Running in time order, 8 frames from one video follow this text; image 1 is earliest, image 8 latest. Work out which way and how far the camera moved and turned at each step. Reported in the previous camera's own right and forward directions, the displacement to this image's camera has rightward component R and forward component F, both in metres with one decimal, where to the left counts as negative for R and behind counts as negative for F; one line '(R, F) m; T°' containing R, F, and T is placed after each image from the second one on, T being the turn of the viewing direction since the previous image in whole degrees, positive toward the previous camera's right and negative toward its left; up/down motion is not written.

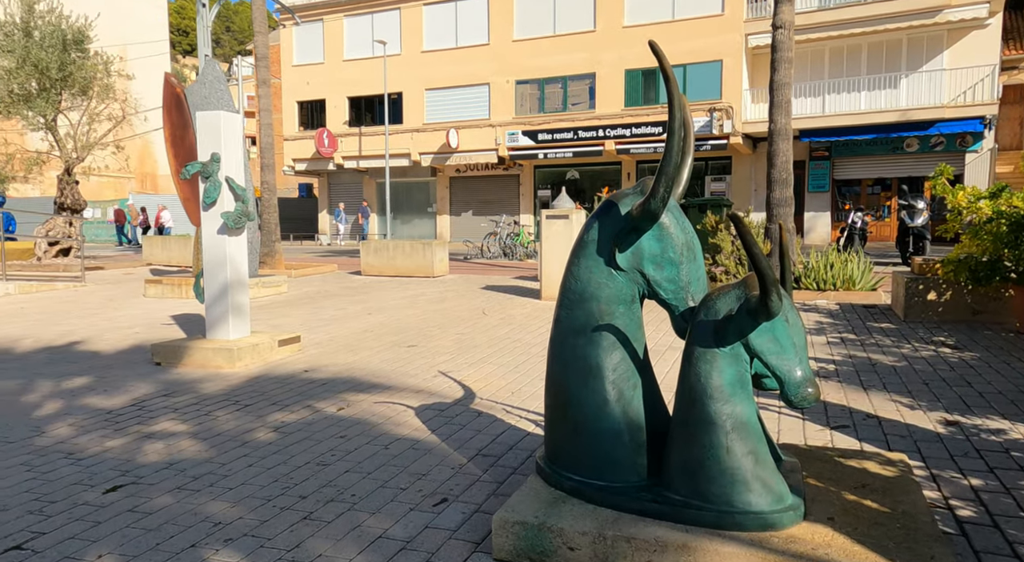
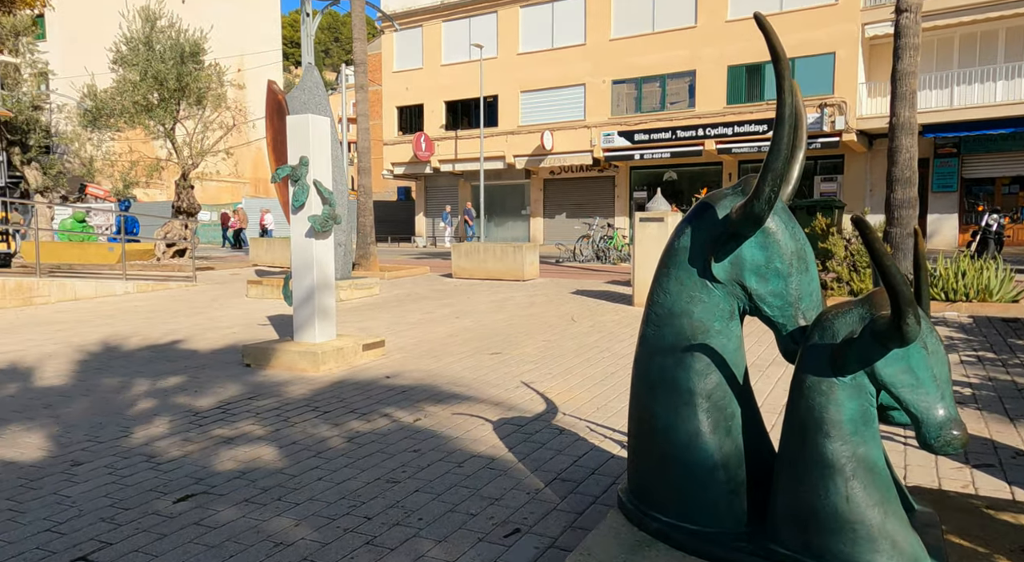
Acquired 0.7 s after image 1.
(+0.1, +0.3) m; -7°
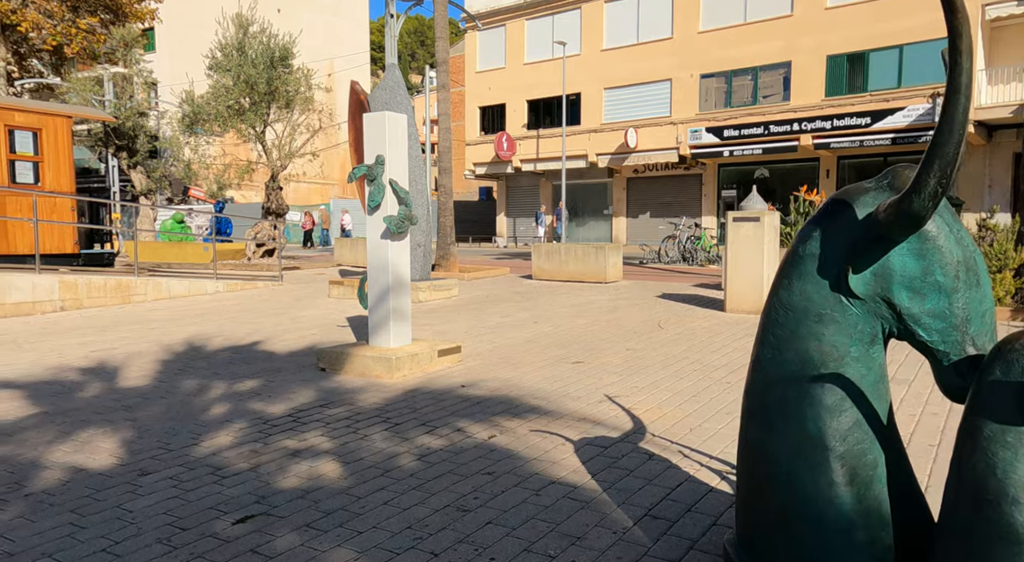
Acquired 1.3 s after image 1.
(0.0, +0.4) m; -6°
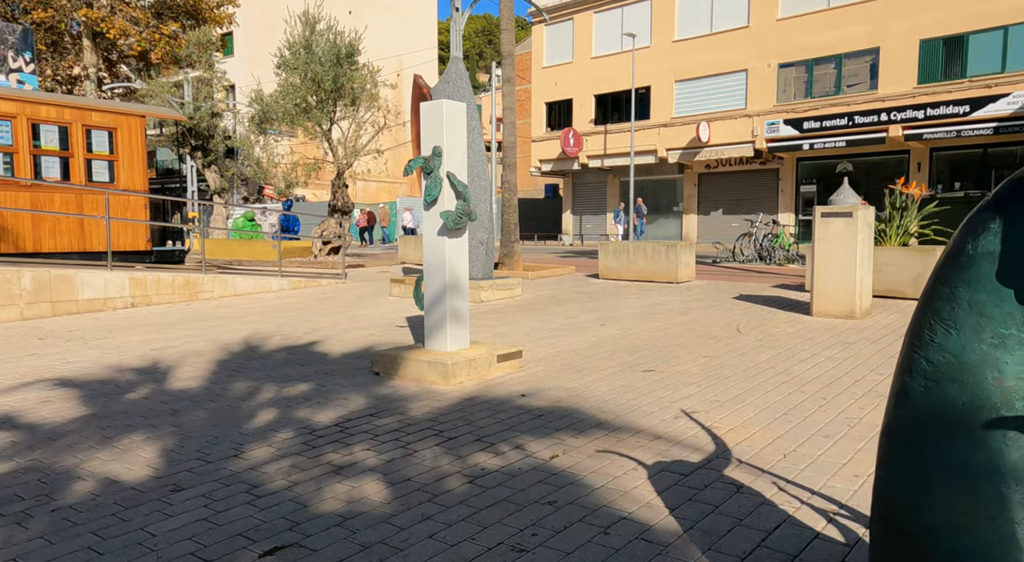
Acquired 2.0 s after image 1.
(0.0, +0.5) m; -5°
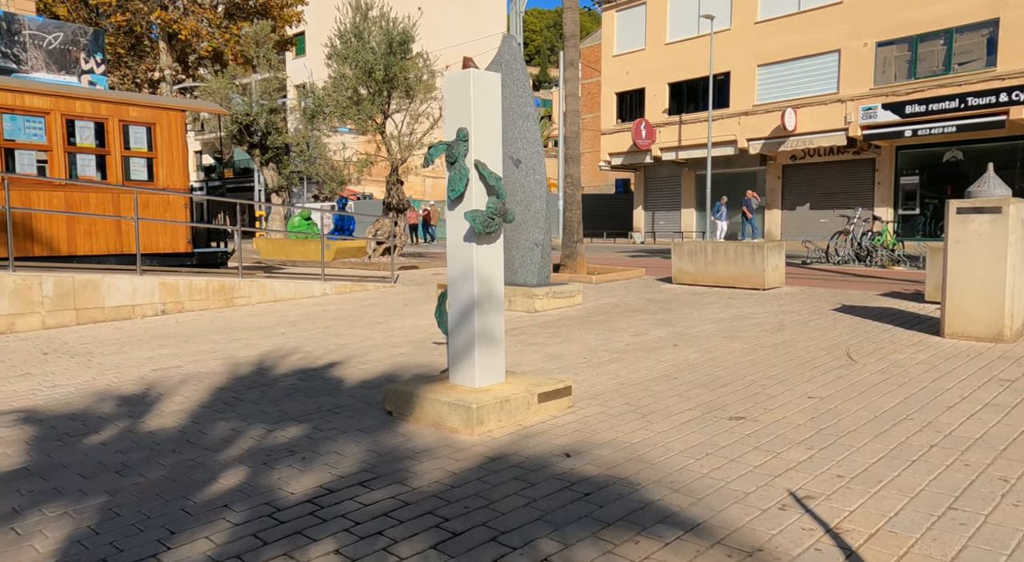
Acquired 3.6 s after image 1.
(+0.2, +1.5) m; -5°
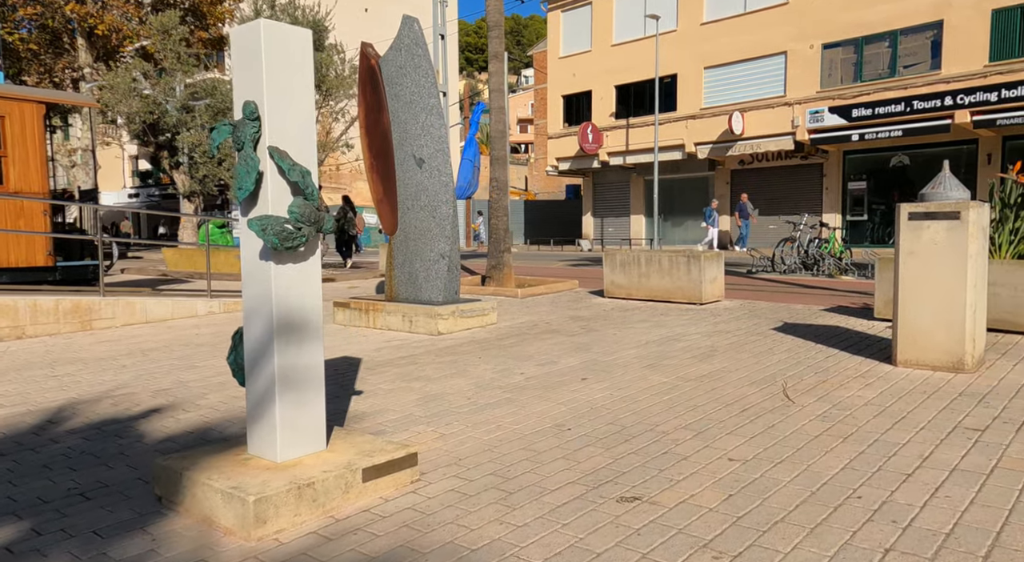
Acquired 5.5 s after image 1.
(+0.7, +1.4) m; +3°
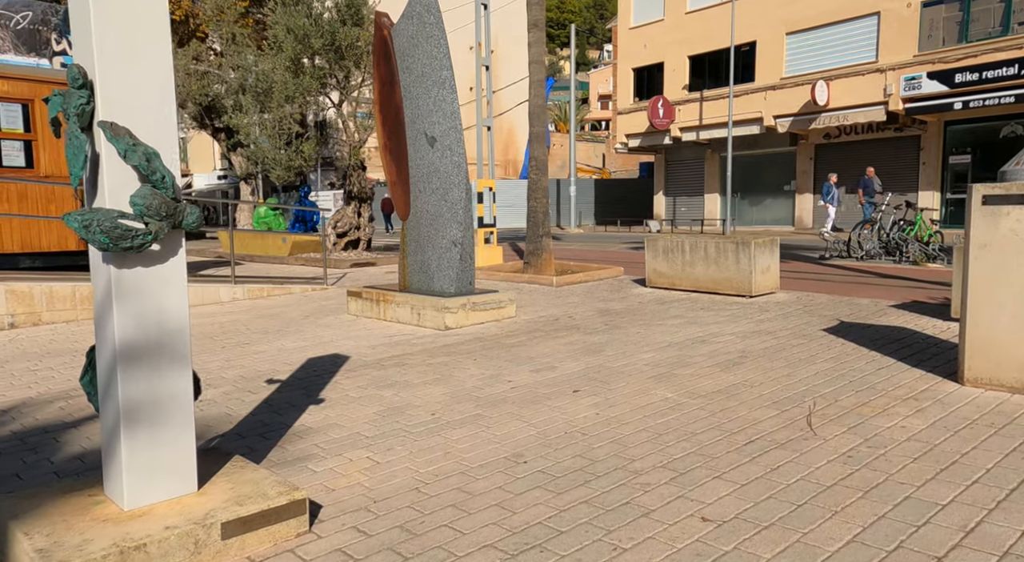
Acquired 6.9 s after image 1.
(+0.7, +0.9) m; -6°
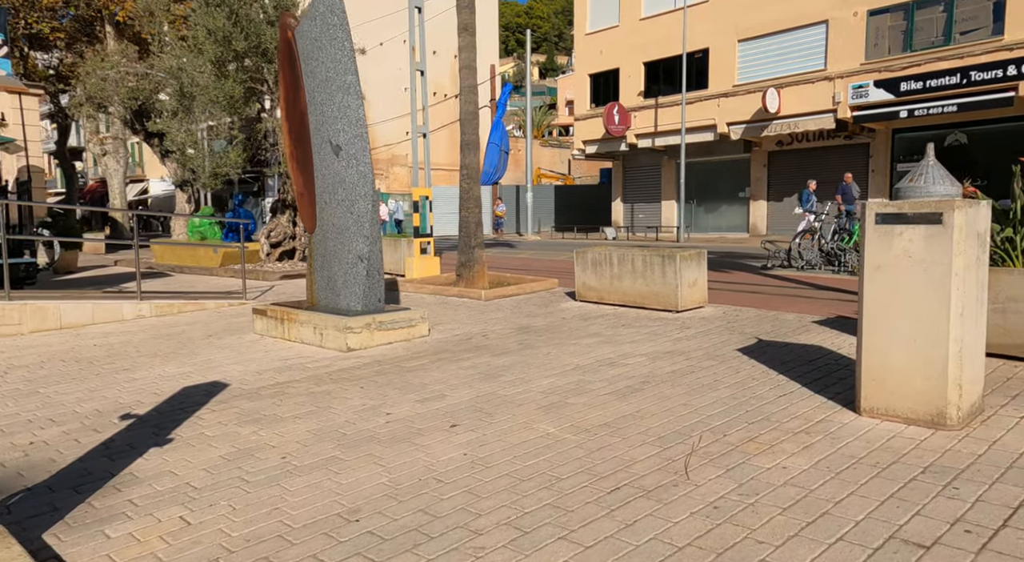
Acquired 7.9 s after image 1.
(+0.6, +0.5) m; +2°
